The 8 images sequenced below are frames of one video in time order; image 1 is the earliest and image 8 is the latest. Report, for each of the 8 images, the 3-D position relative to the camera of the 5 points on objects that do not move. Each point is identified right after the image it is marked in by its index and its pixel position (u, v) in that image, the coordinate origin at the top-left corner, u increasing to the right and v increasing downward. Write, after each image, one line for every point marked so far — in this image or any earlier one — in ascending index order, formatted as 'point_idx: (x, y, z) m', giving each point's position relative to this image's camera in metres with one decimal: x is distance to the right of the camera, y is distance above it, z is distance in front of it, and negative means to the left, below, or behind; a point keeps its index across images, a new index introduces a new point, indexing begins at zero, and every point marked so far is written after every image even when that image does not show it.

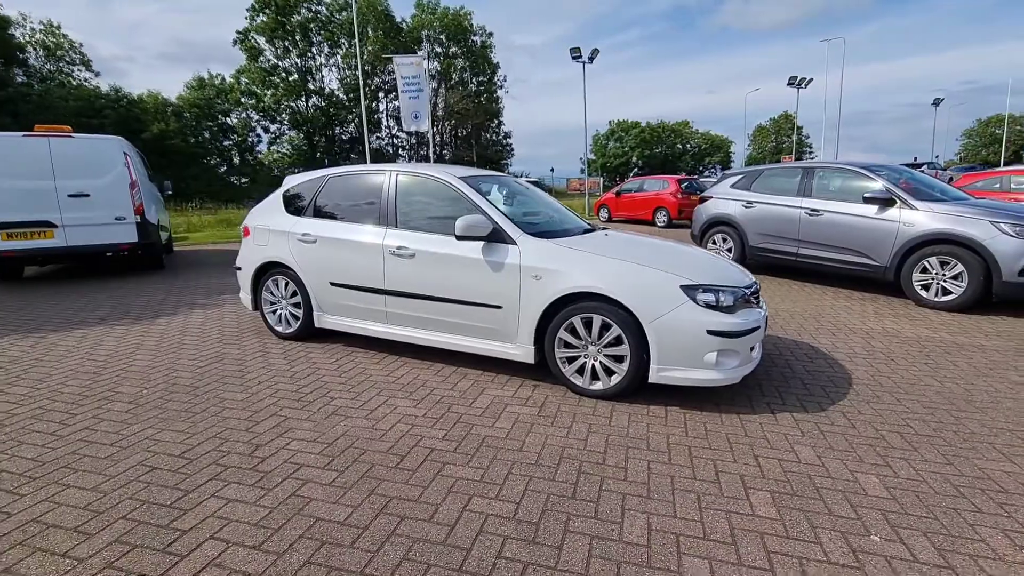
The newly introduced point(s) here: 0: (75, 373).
0: (-3.7, -0.7, +4.2) m
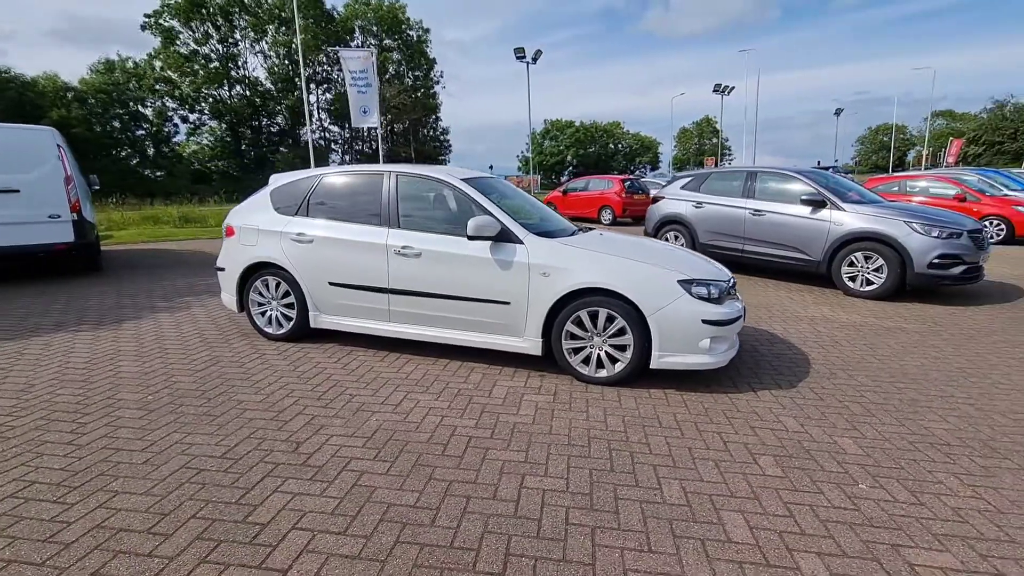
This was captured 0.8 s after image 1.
0: (-3.6, -0.8, +4.0) m
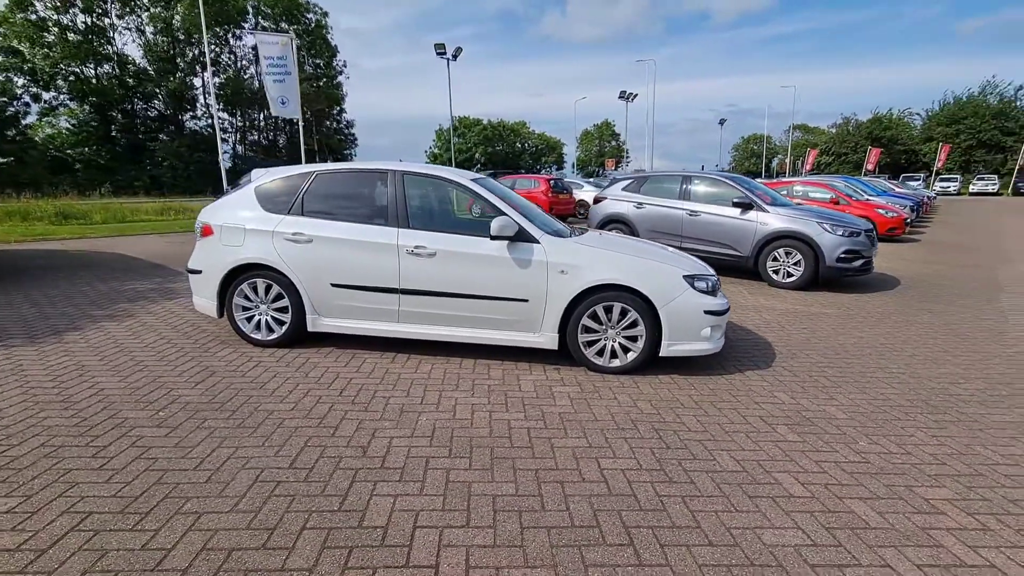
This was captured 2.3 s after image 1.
0: (-3.3, -0.8, +3.5) m
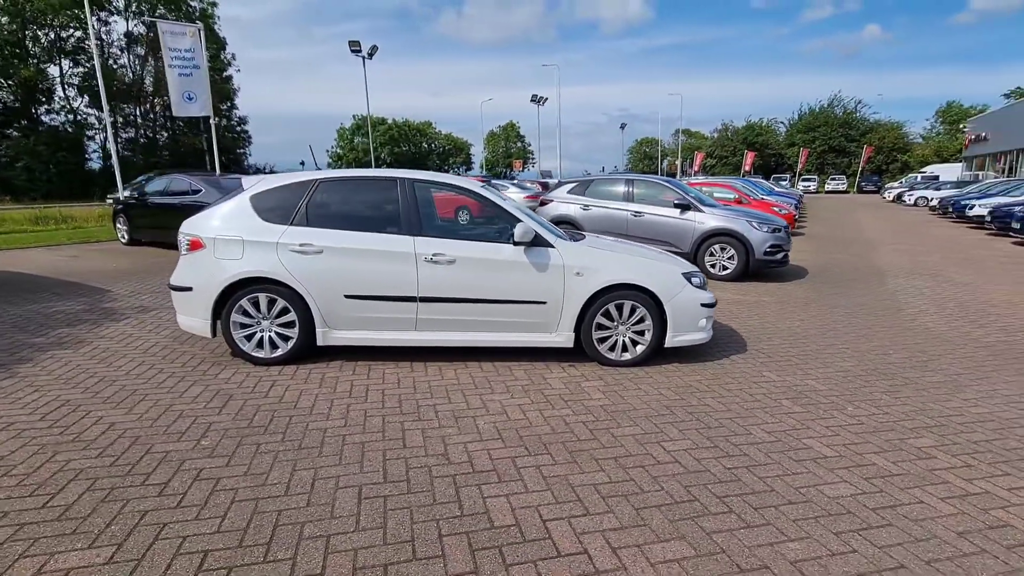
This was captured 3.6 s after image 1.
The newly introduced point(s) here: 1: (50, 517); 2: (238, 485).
0: (-2.9, -1.0, +3.1) m
1: (-2.2, -1.1, +2.4) m
2: (-1.5, -1.1, +2.7) m
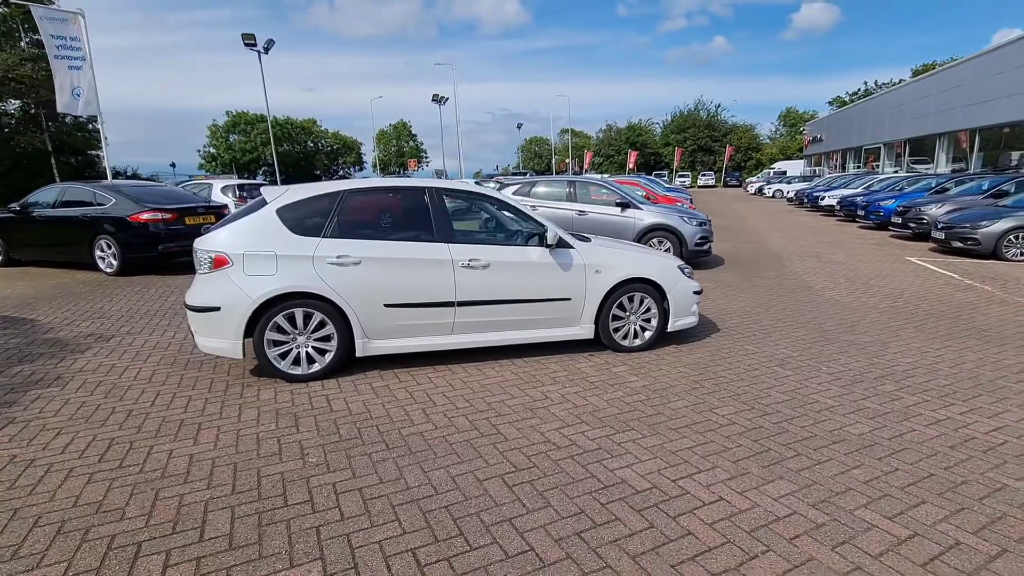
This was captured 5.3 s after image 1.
0: (-2.2, -1.1, +2.9) m
1: (-1.4, -1.2, +2.4) m
2: (-0.7, -1.2, +2.8) m
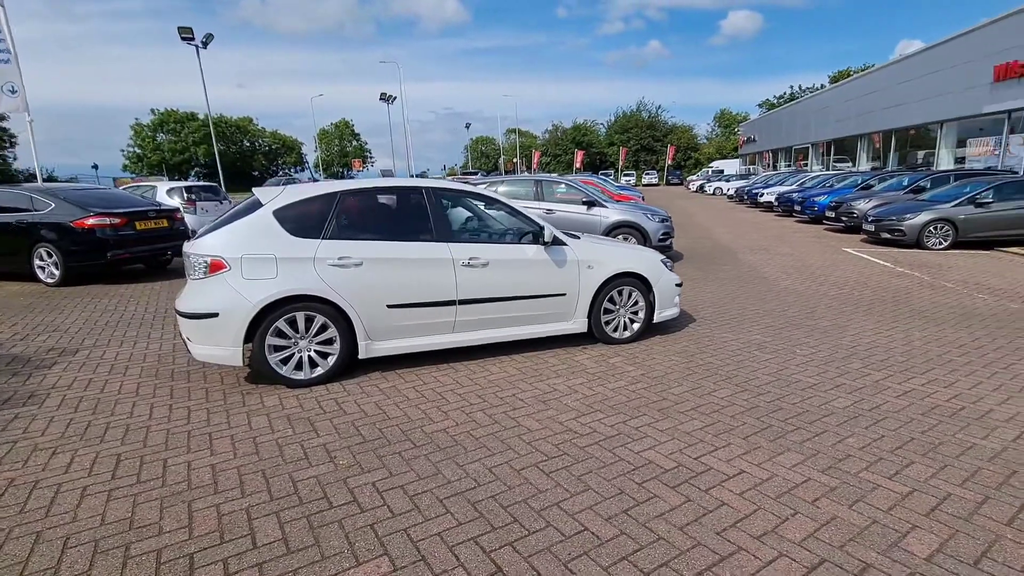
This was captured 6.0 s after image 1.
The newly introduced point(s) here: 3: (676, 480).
0: (-1.9, -1.2, +2.8) m
1: (-1.1, -1.2, +2.3) m
2: (-0.5, -1.1, +2.9) m
3: (+1.0, -1.1, +2.9) m
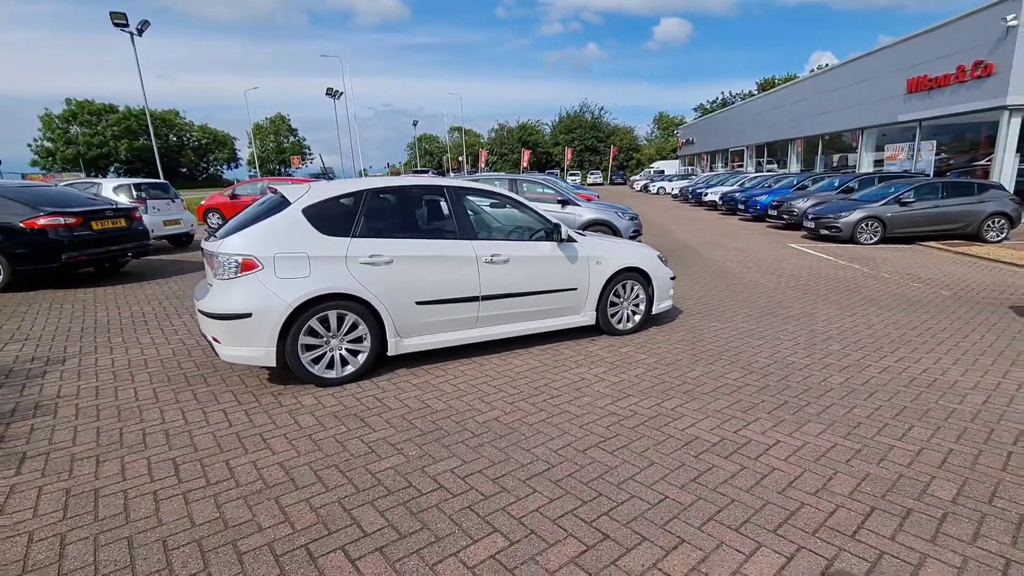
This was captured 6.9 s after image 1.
0: (-1.5, -1.2, +2.8) m
1: (-0.6, -1.2, +2.4) m
2: (0.0, -1.1, +3.0) m
3: (+1.4, -1.1, +3.2) m
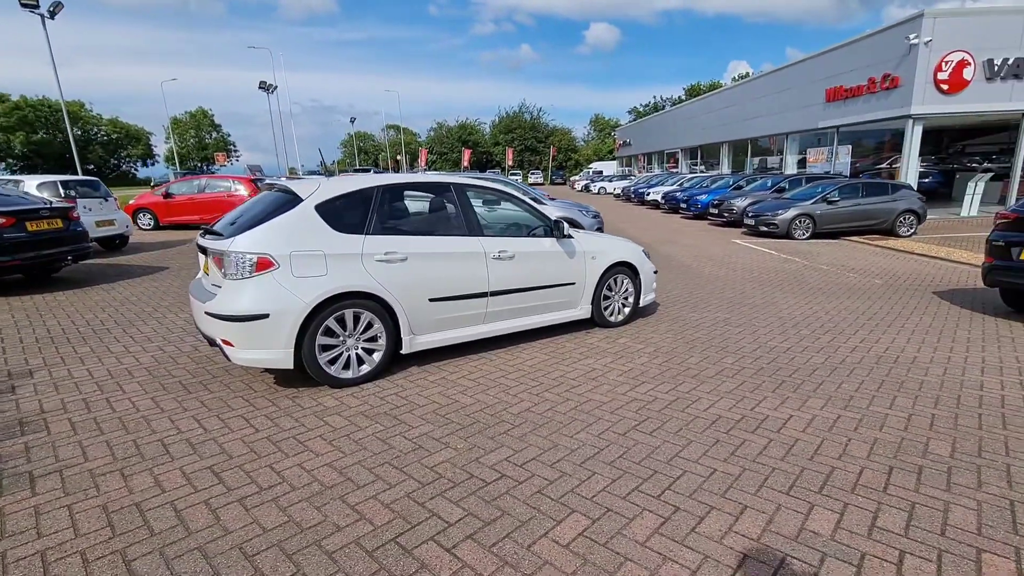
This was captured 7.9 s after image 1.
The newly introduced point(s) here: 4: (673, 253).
0: (-1.1, -1.1, +2.7) m
1: (-0.2, -1.2, +2.5) m
2: (+0.3, -1.1, +3.1) m
3: (+1.7, -1.0, +3.5) m
4: (+4.2, +0.9, +13.2) m
